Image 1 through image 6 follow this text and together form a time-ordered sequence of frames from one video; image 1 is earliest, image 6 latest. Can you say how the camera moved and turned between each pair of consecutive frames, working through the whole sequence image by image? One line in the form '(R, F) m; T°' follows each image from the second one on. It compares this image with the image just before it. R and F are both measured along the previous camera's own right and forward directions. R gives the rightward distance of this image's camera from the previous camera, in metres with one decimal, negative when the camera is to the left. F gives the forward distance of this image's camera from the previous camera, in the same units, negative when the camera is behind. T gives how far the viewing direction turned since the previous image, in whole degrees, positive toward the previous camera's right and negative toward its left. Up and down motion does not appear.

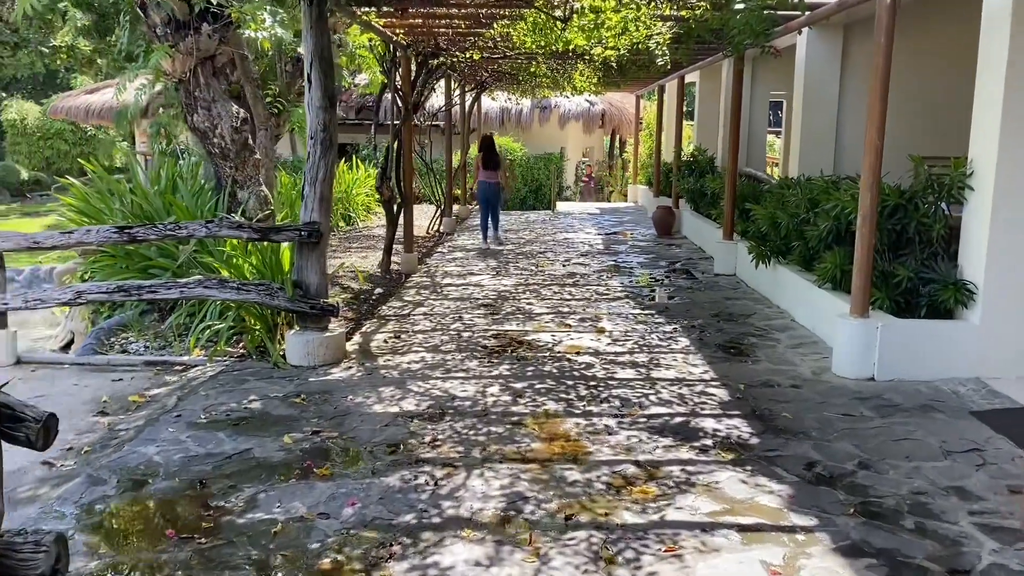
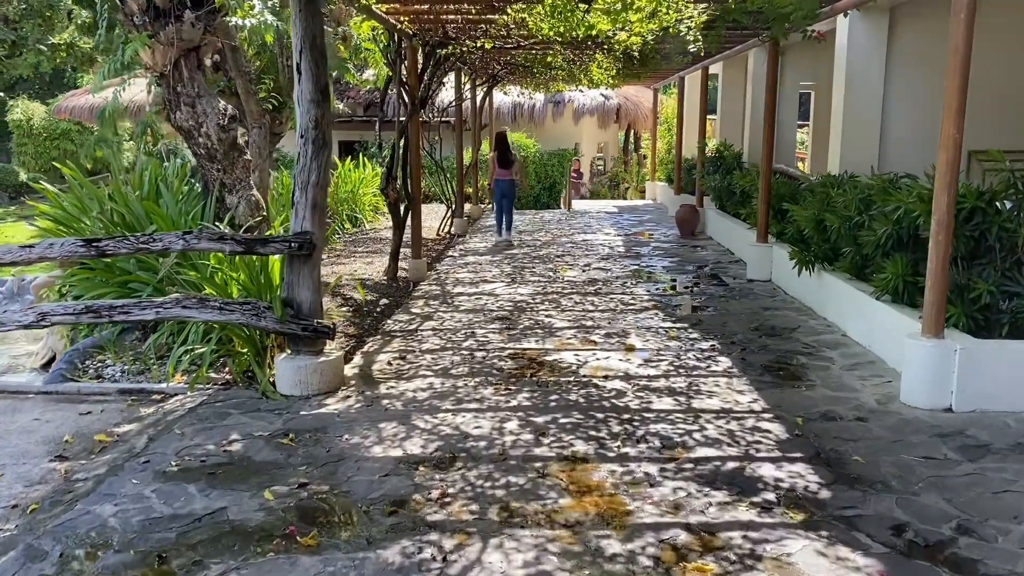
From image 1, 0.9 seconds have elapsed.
(0.0, +0.7) m; -1°
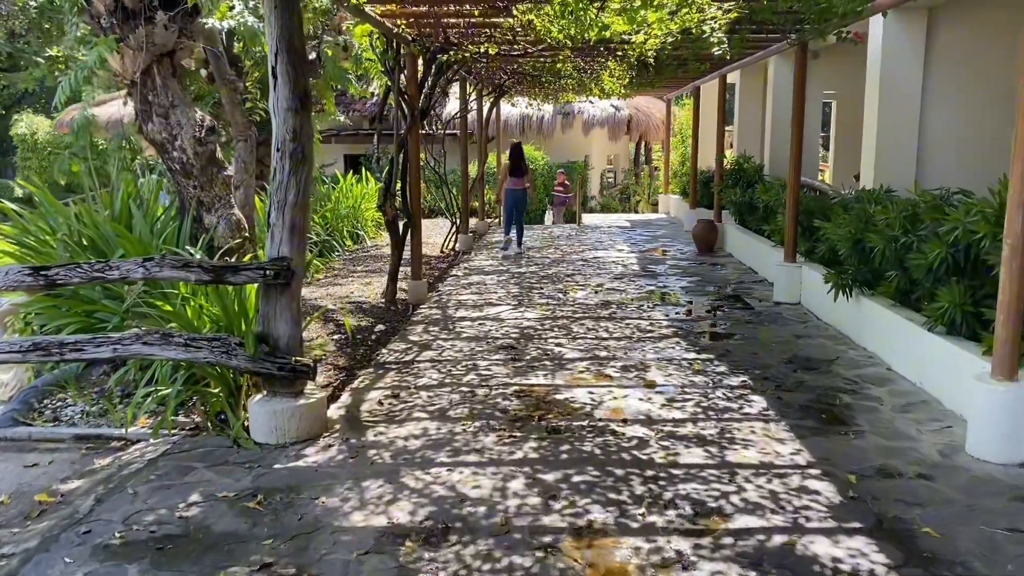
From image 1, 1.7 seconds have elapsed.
(0.0, +0.6) m; -1°
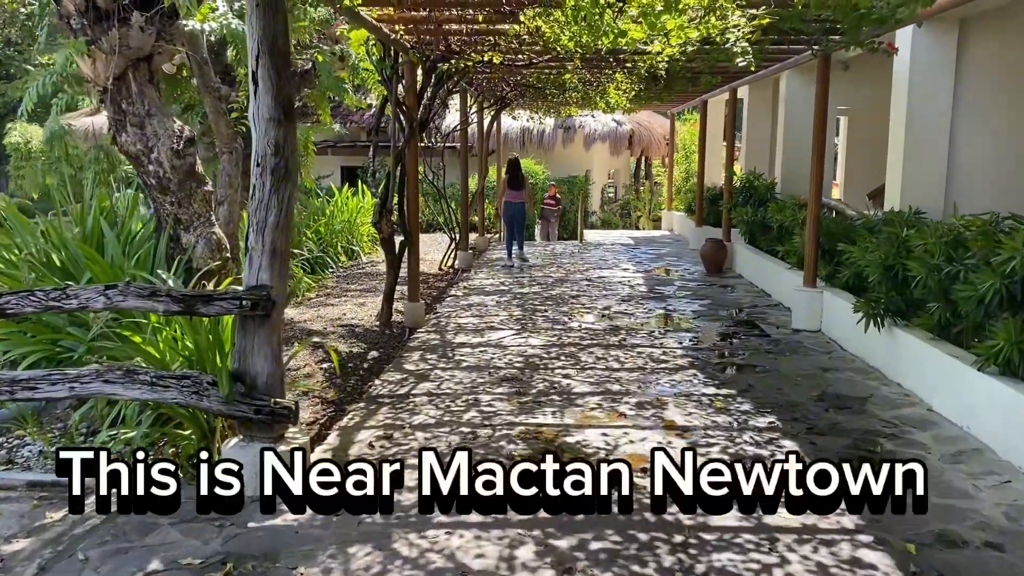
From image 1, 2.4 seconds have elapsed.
(-0.1, +0.5) m; 0°
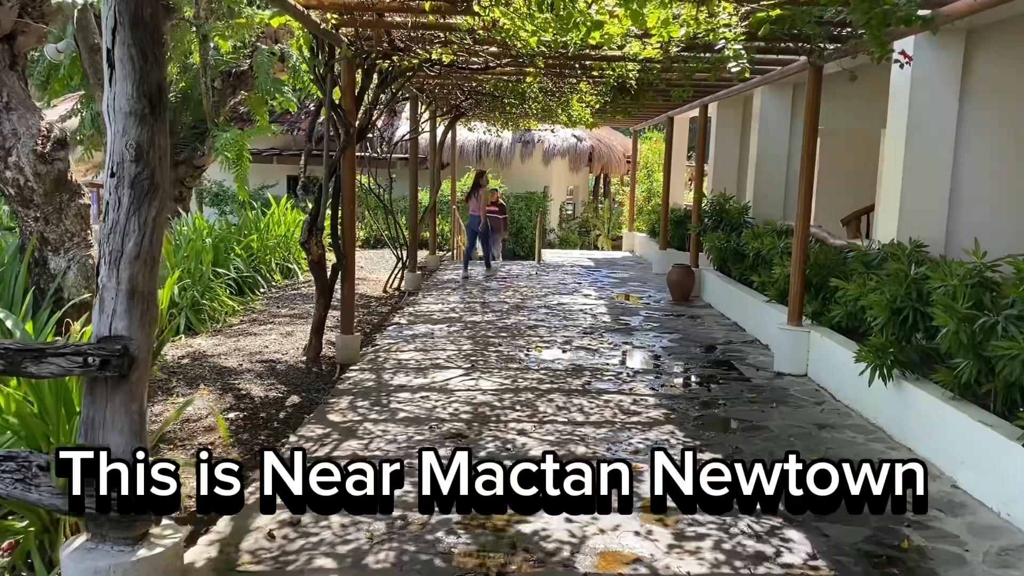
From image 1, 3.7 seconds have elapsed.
(0.0, +0.9) m; +3°
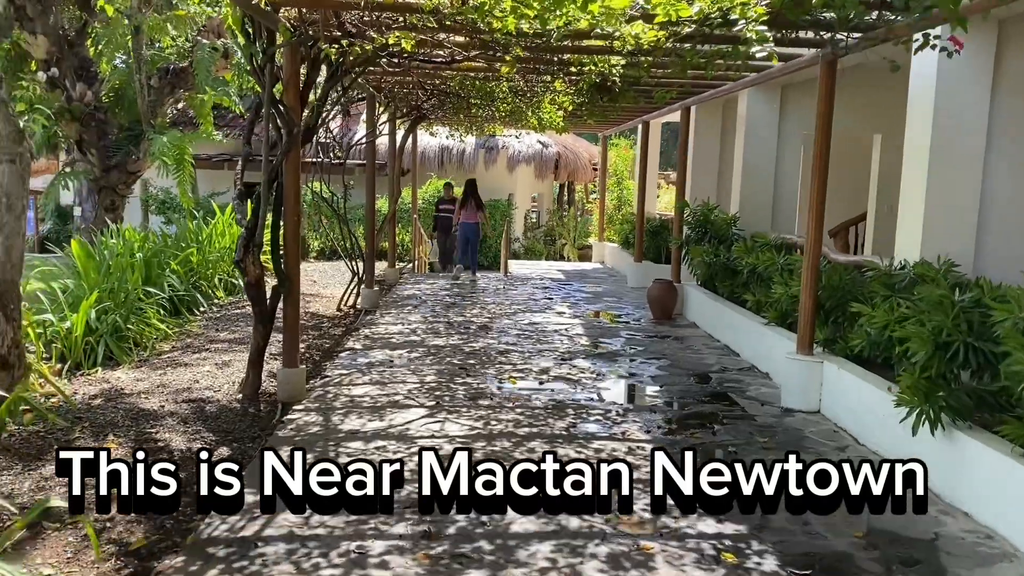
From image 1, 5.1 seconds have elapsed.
(-0.1, +0.8) m; +3°
